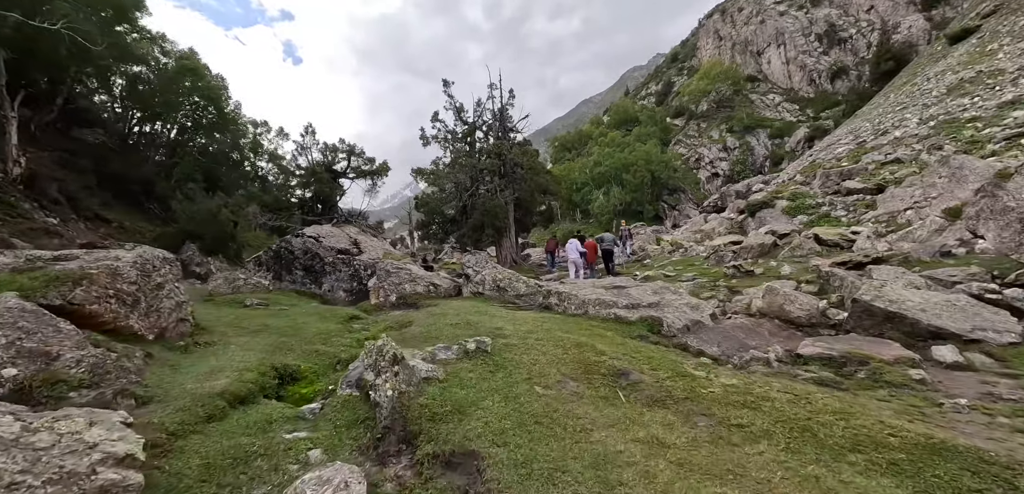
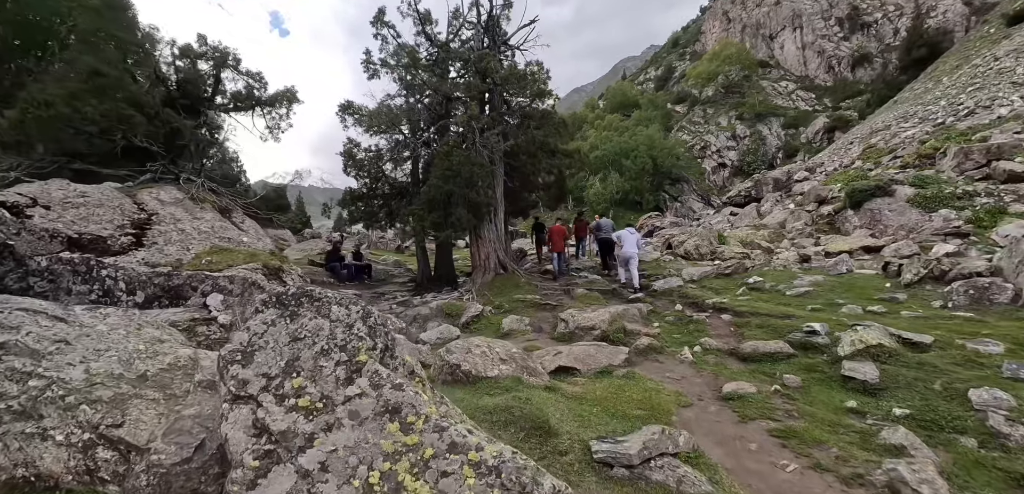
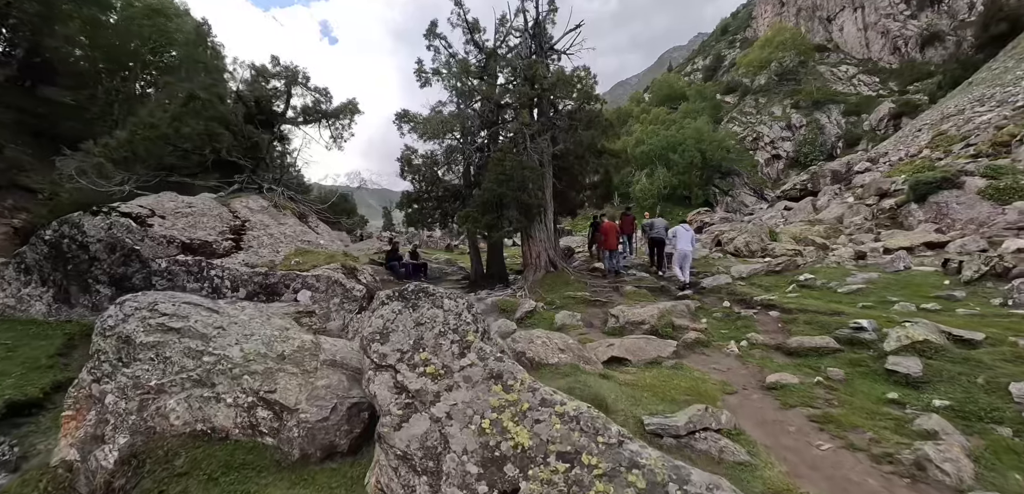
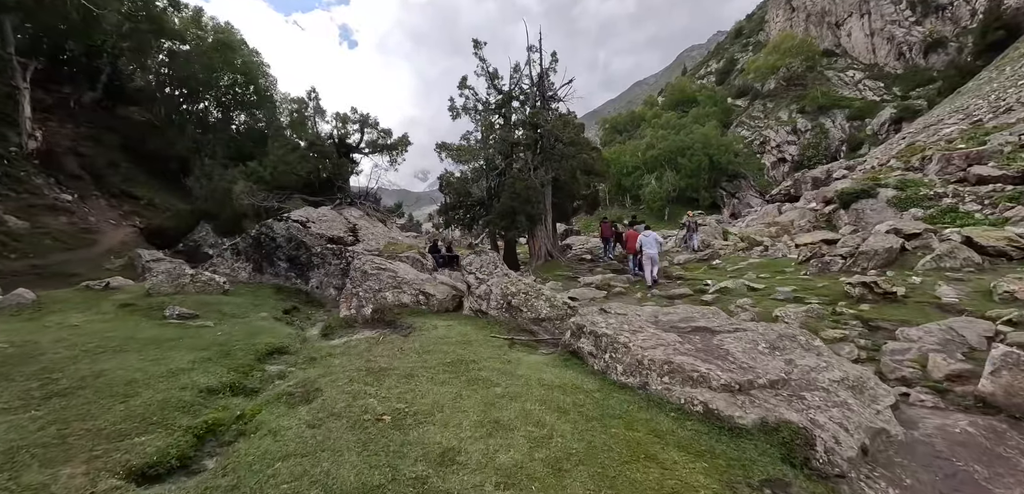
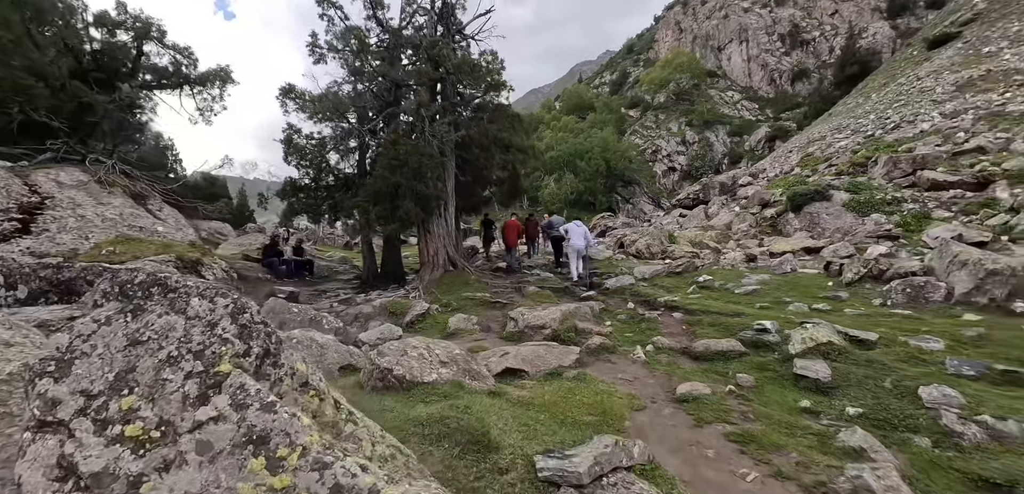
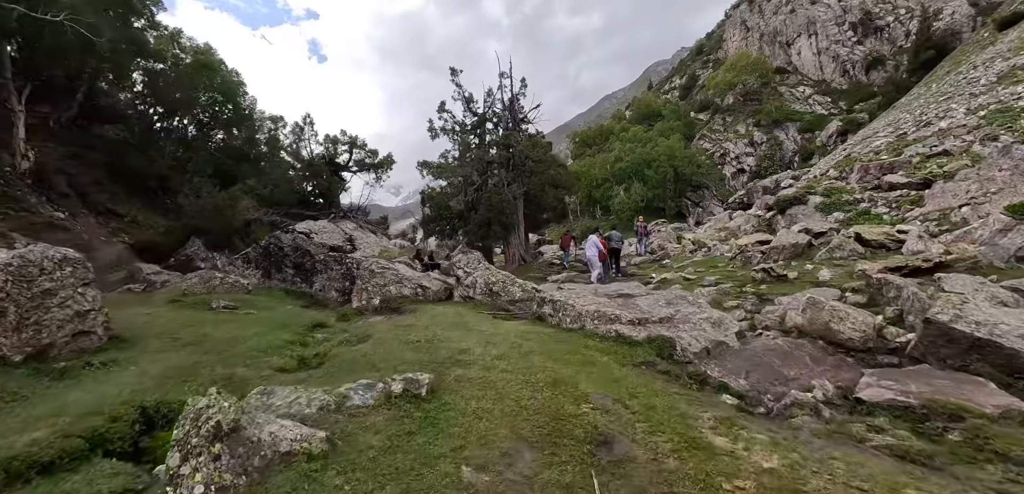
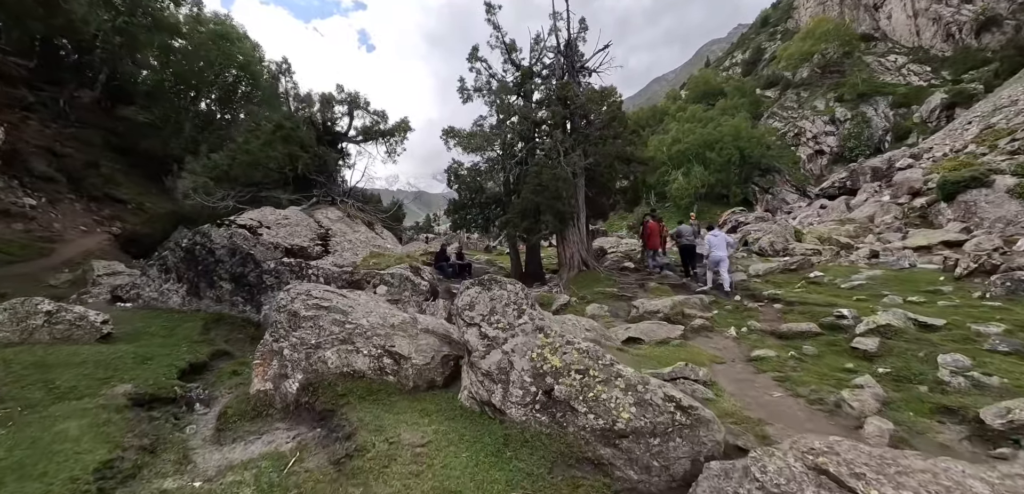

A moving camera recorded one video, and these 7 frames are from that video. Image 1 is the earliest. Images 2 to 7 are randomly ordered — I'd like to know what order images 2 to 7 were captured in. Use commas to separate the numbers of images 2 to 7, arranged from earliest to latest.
6, 4, 7, 3, 2, 5
